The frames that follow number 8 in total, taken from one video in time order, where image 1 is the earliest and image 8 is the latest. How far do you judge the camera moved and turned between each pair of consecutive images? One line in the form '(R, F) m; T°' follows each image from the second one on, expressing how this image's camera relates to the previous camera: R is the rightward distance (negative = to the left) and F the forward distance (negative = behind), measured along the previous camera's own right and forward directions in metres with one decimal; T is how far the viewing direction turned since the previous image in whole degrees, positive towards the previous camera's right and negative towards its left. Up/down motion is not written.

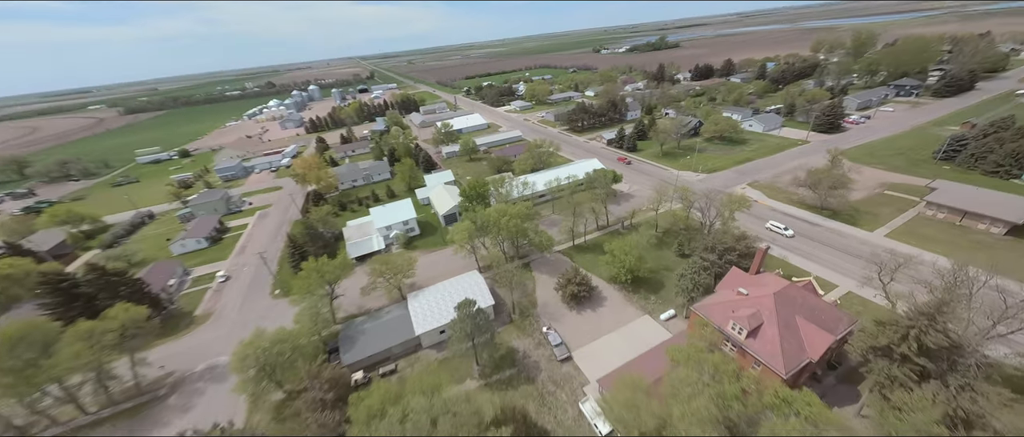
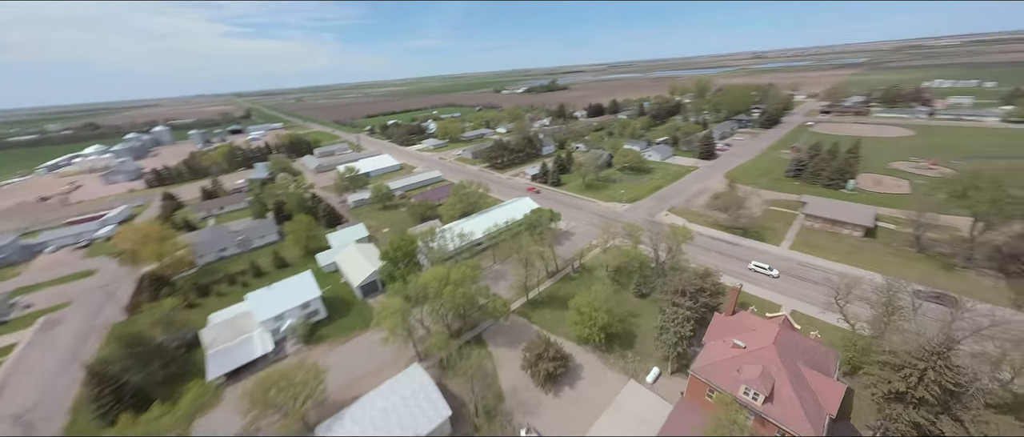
(-1.9, +5.6) m; +16°
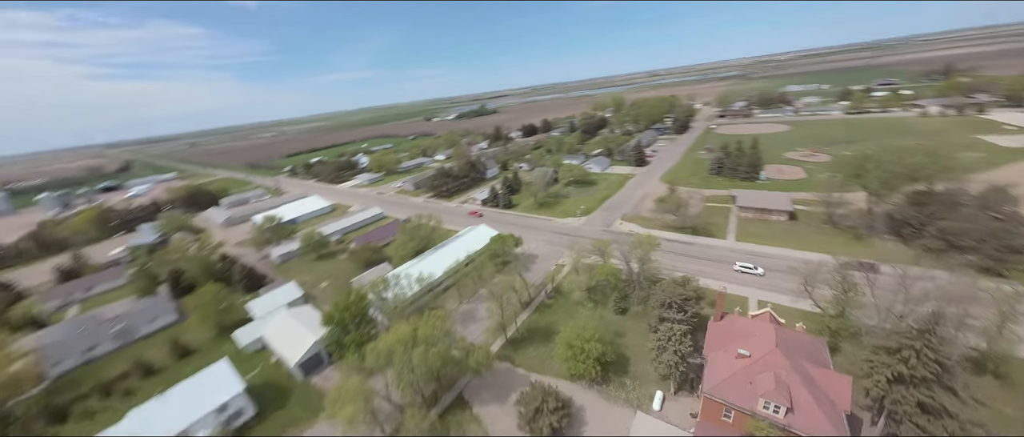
(-1.6, +2.8) m; +10°
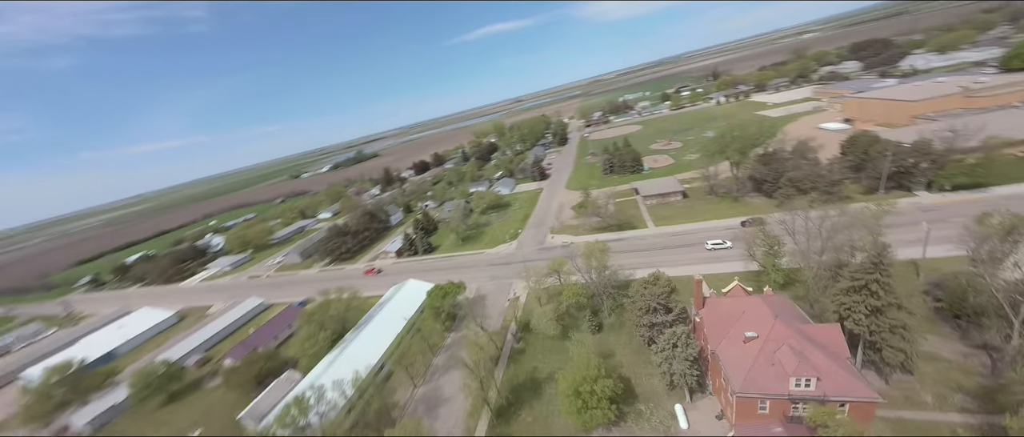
(-3.0, +4.6) m; +18°
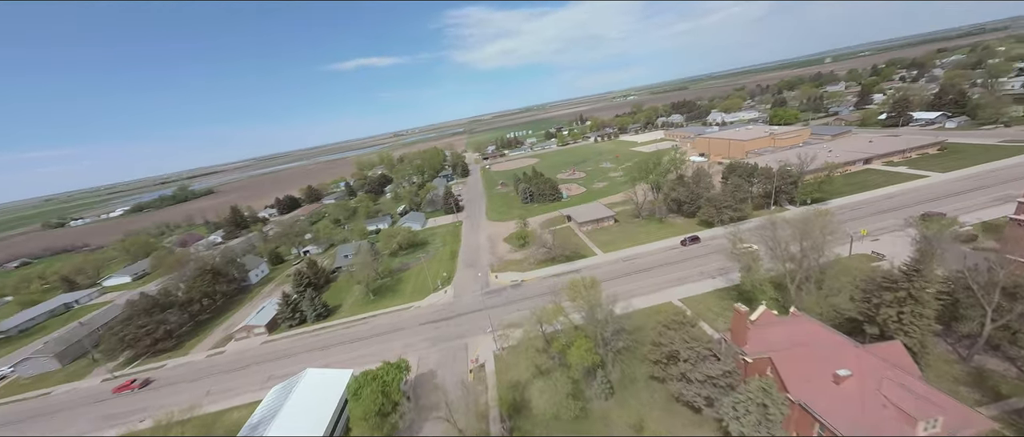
(-6.1, +8.7) m; +21°
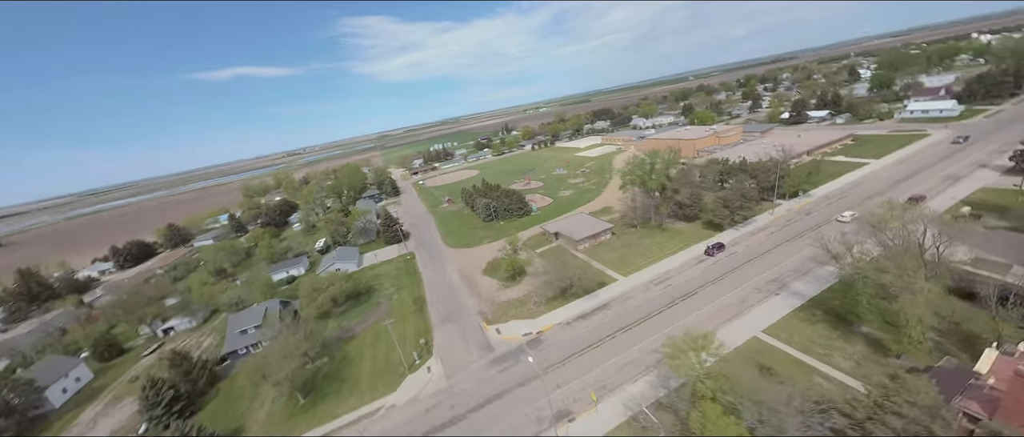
(-7.1, +11.9) m; +14°
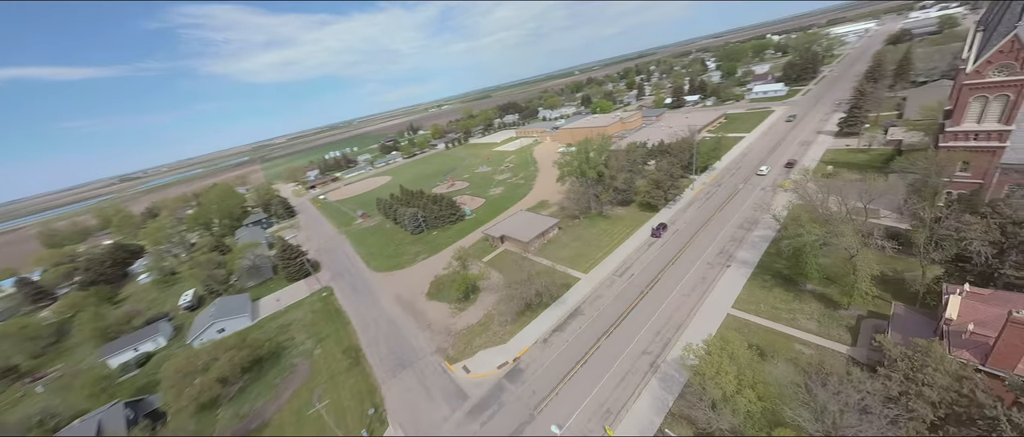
(-2.5, +4.8) m; +15°
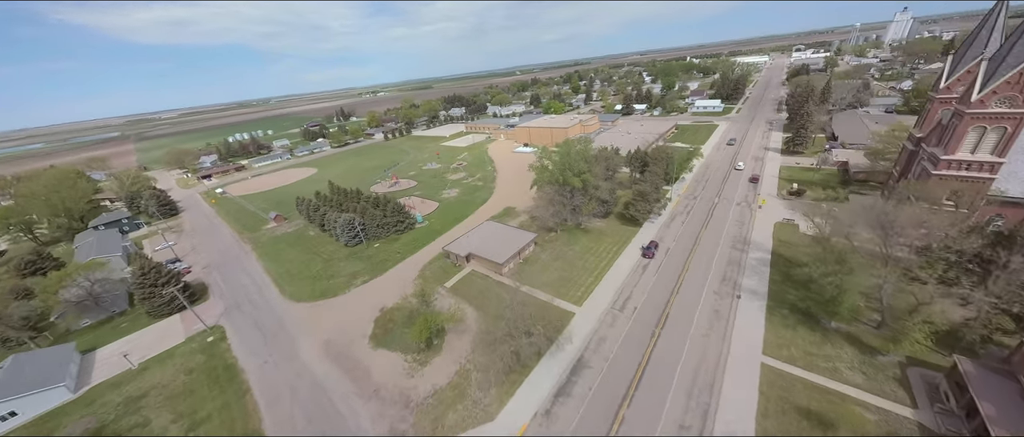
(-3.2, +7.4) m; +11°
